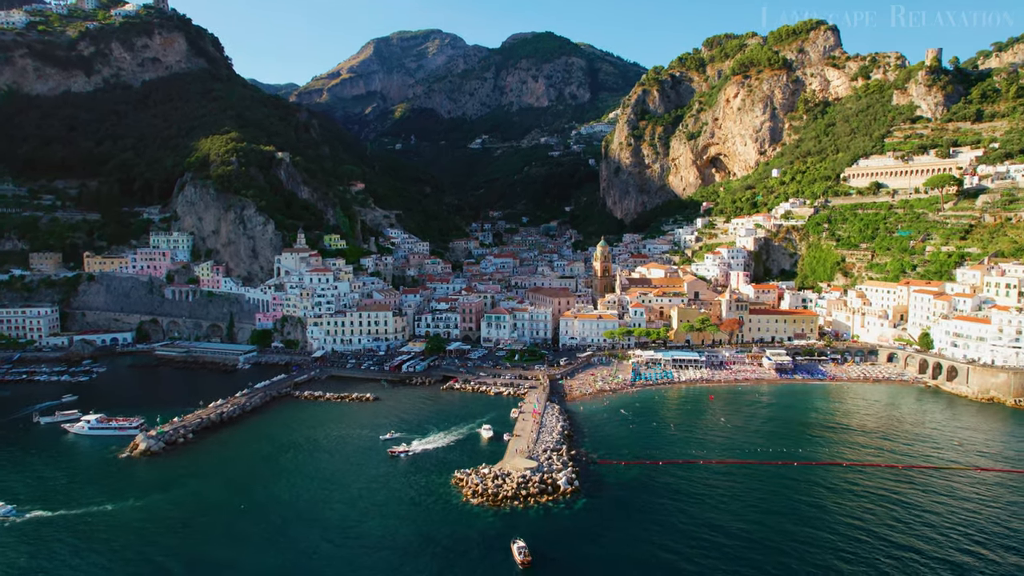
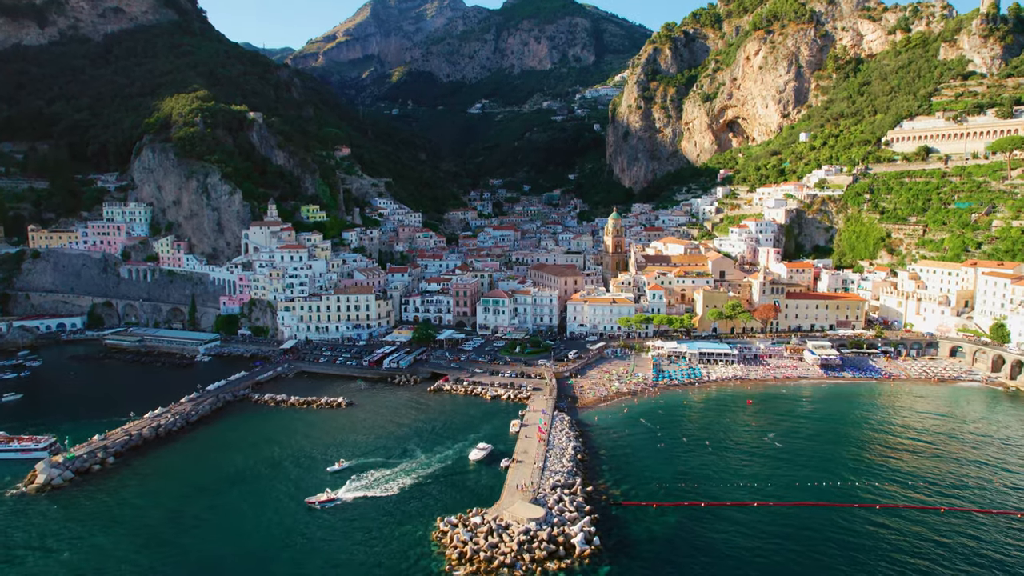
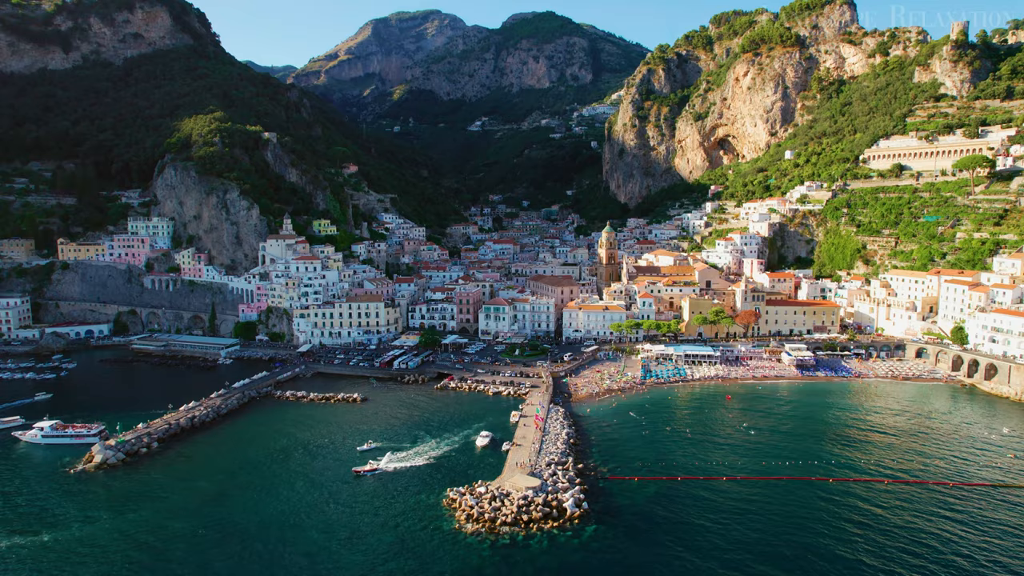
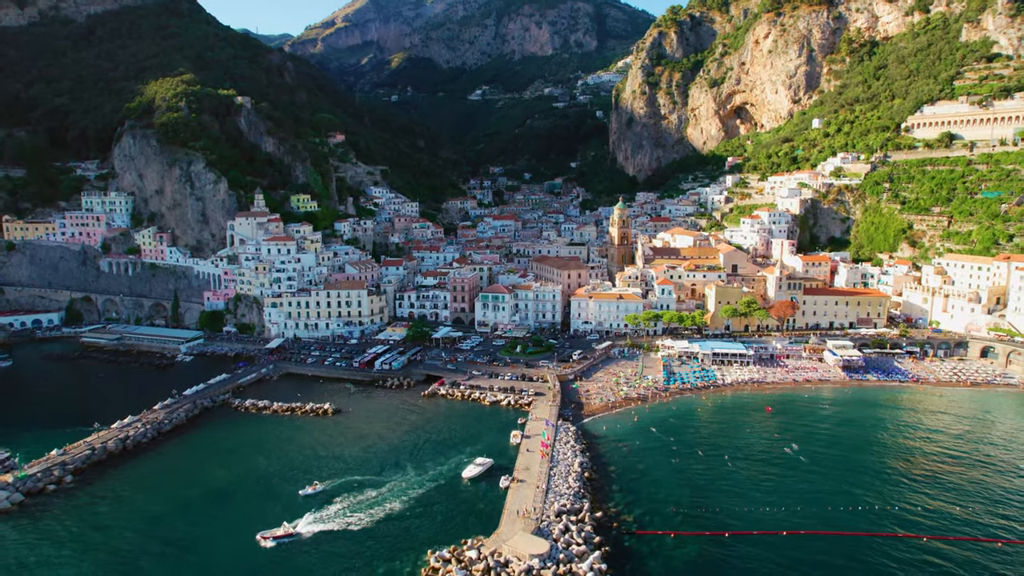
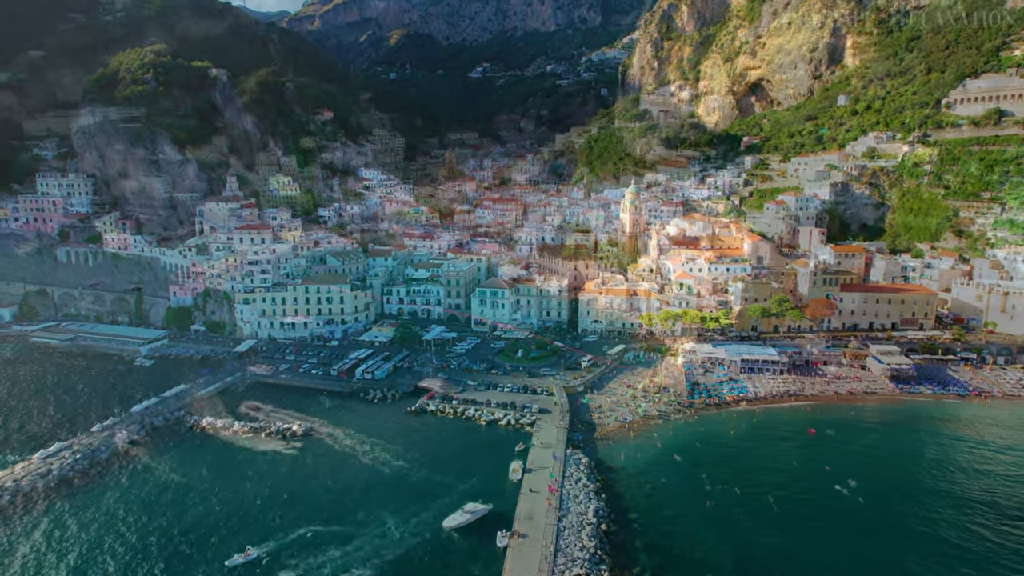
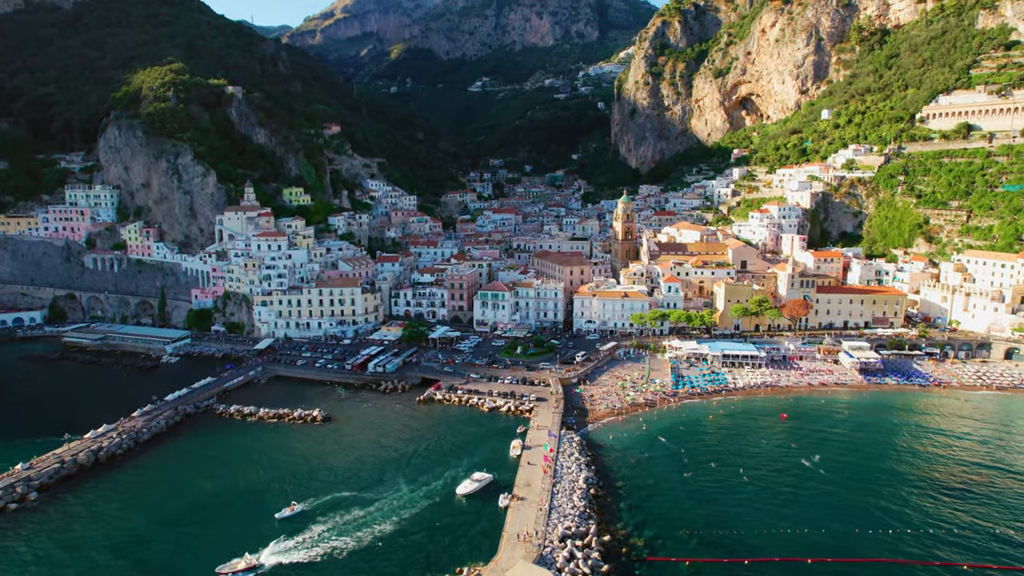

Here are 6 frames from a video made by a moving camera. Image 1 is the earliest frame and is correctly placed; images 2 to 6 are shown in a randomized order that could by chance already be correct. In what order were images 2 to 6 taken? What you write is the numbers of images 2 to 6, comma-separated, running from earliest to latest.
3, 2, 4, 6, 5
